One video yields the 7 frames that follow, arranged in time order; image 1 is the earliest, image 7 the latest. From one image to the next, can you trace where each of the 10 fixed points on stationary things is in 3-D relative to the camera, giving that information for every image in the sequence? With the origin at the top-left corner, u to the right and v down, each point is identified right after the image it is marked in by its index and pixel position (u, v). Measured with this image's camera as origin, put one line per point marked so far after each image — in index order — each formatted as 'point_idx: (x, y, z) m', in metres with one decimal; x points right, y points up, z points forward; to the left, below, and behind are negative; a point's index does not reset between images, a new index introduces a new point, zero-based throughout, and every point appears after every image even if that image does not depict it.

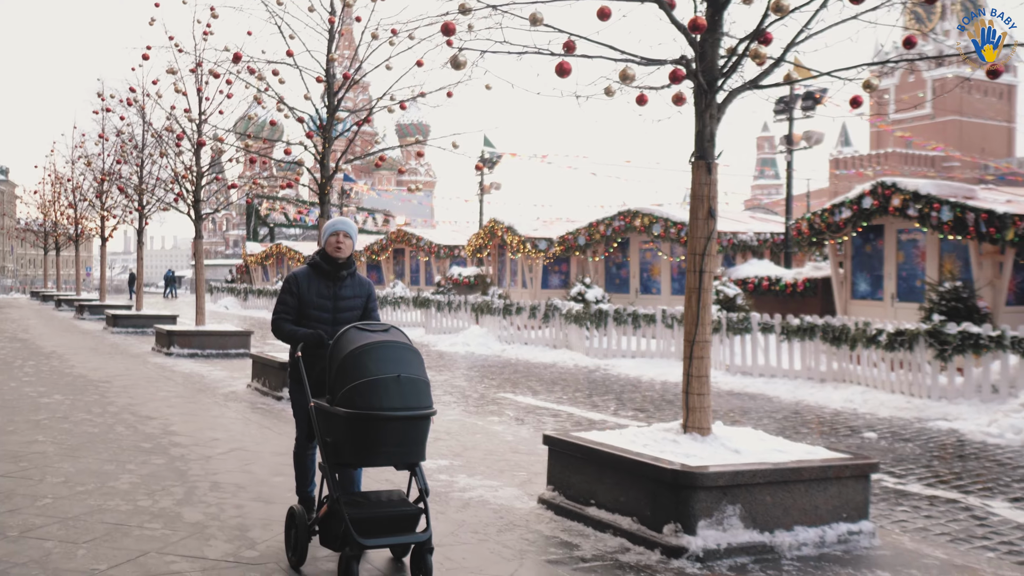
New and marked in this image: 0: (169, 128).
0: (-7.5, +3.5, +19.0) m
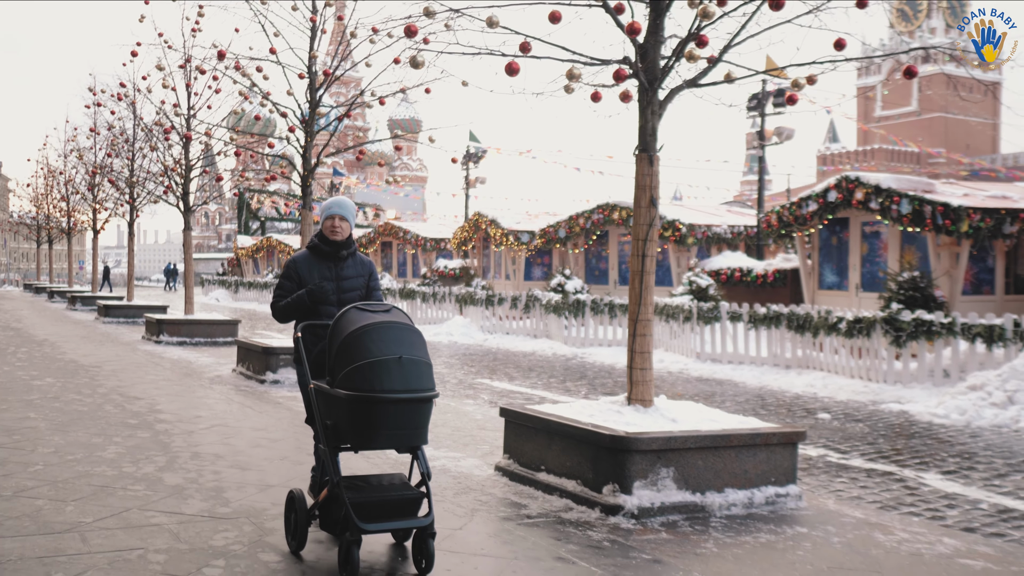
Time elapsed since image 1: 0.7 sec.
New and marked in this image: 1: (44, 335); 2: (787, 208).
0: (-7.9, +3.7, +19.4) m
1: (-10.1, -1.0, +18.8) m
2: (+5.3, +1.5, +16.8) m
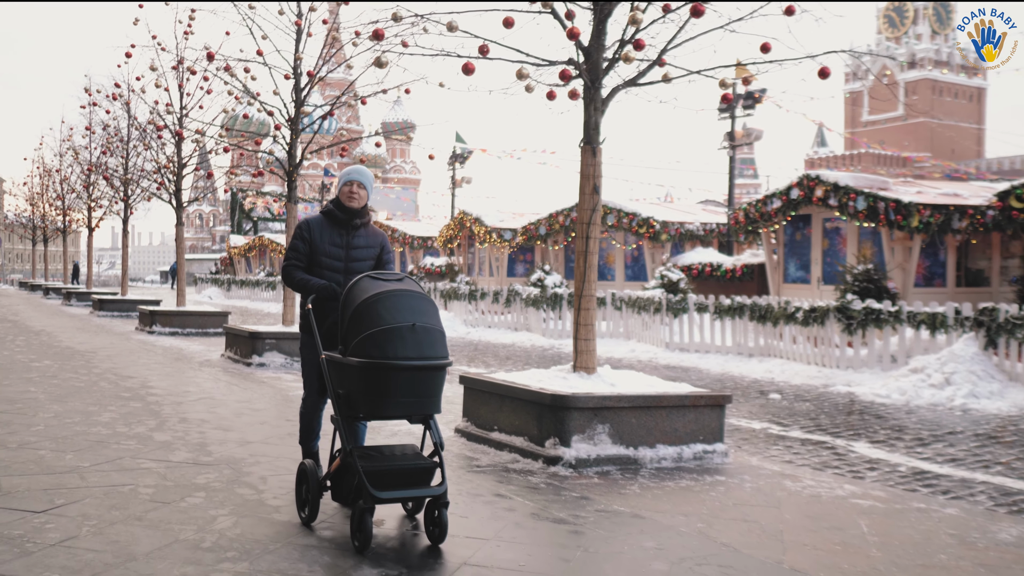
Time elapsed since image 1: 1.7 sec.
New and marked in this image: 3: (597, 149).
0: (-8.3, +3.8, +20.1) m
1: (-10.5, -0.8, +19.5) m
2: (+4.9, +1.7, +17.6) m
3: (+0.7, +1.1, +7.0) m
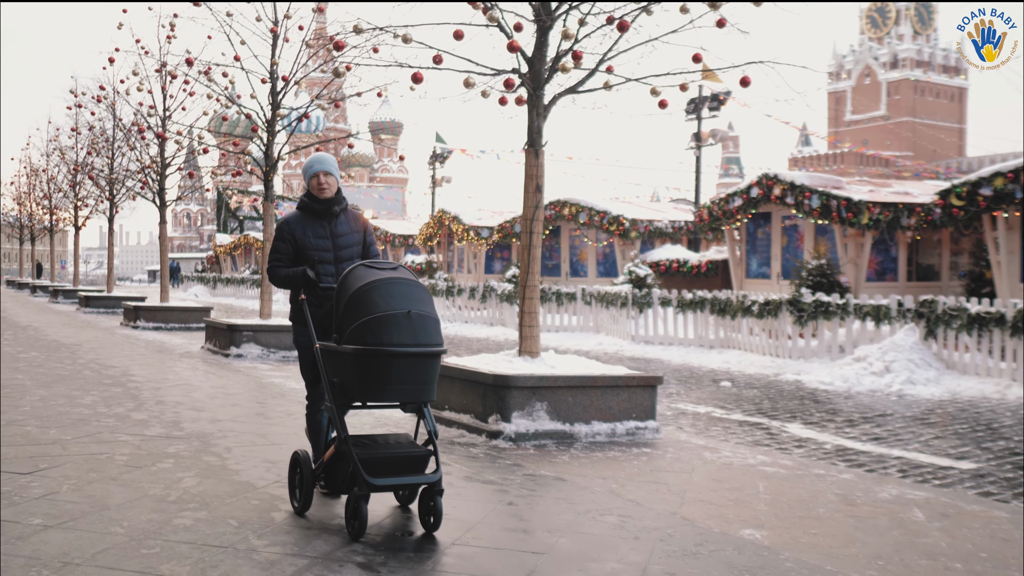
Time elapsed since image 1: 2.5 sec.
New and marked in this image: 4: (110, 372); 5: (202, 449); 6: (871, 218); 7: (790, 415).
0: (-8.9, +3.9, +20.6) m
1: (-11.1, -0.8, +20.0) m
2: (+4.3, +1.8, +18.3) m
3: (+0.2, +1.2, +7.6) m
4: (-5.0, -1.0, +10.9) m
5: (-2.1, -1.1, +6.0) m
6: (+6.4, +1.2, +15.5) m
7: (+3.3, -1.5, +10.2) m
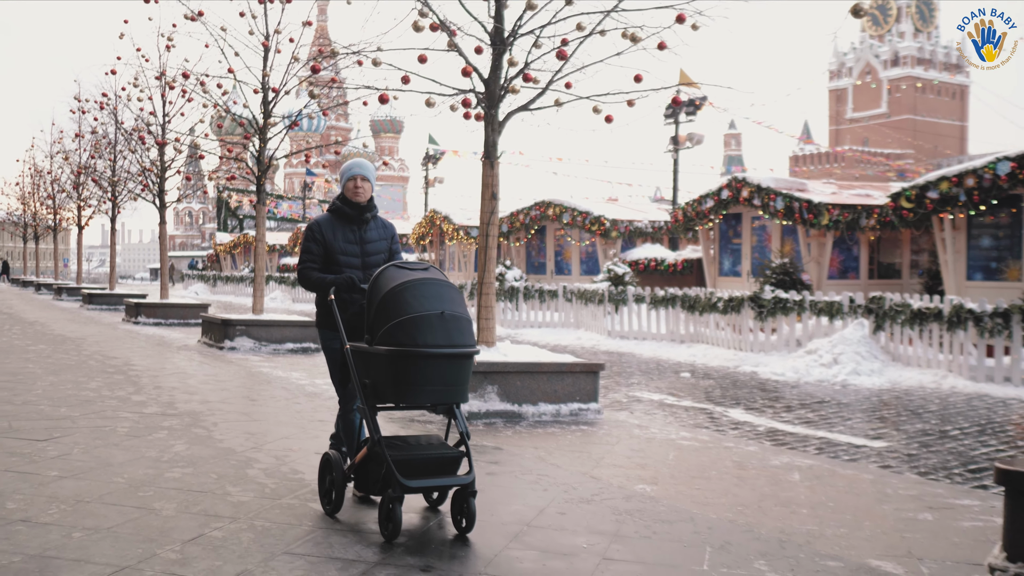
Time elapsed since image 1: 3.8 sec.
0: (-9.3, +4.0, +21.5) m
1: (-11.5, -0.7, +21.0) m
2: (+3.9, +1.8, +19.2) m
3: (-0.2, +1.2, +8.6) m
4: (-5.4, -1.0, +11.8) m
5: (-2.6, -1.1, +7.0) m
6: (+6.0, +1.3, +16.4) m
7: (+2.9, -1.5, +11.2) m
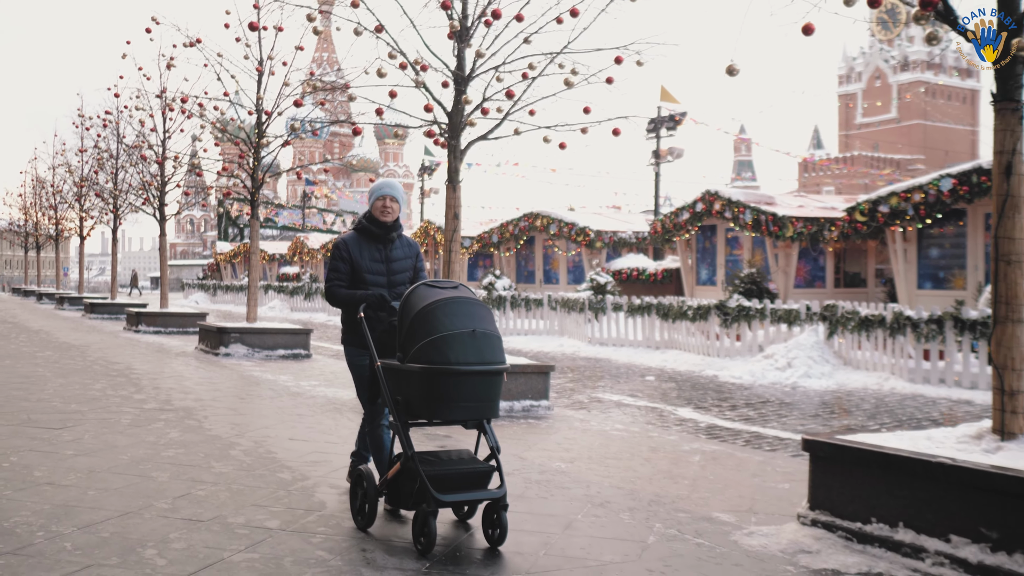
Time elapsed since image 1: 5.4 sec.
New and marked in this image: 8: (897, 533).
0: (-9.7, +3.7, +22.6) m
1: (-11.9, -1.0, +22.0) m
2: (+3.5, +1.6, +20.2) m
3: (-0.6, +1.1, +9.6) m
4: (-5.9, -1.2, +12.8) m
5: (-3.0, -1.2, +8.0) m
6: (+5.6, +1.1, +17.4) m
7: (+2.5, -1.6, +12.2) m
8: (+1.7, -1.1, +3.9) m
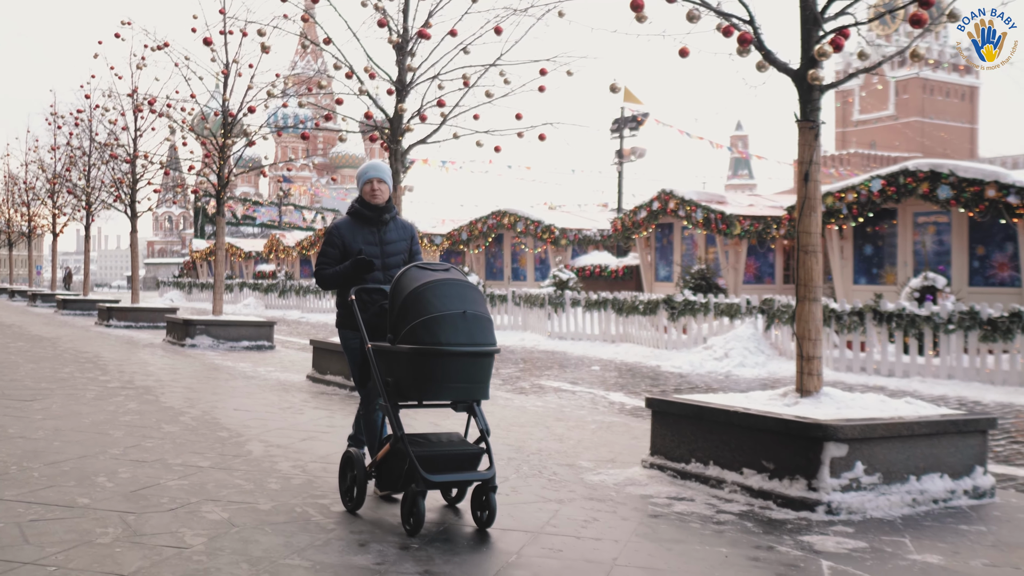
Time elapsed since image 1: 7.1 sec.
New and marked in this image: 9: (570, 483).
0: (-10.7, +3.9, +23.3) m
1: (-12.8, -0.8, +22.7) m
2: (+2.6, +1.7, +21.2) m
3: (-1.3, +1.2, +10.5) m
4: (-6.7, -1.0, +13.6) m
5: (-3.7, -1.1, +8.8) m
6: (+4.7, +1.2, +18.4) m
7: (+1.7, -1.5, +13.1) m
8: (+1.1, -1.0, +4.9) m
9: (+0.3, -1.1, +4.9) m
